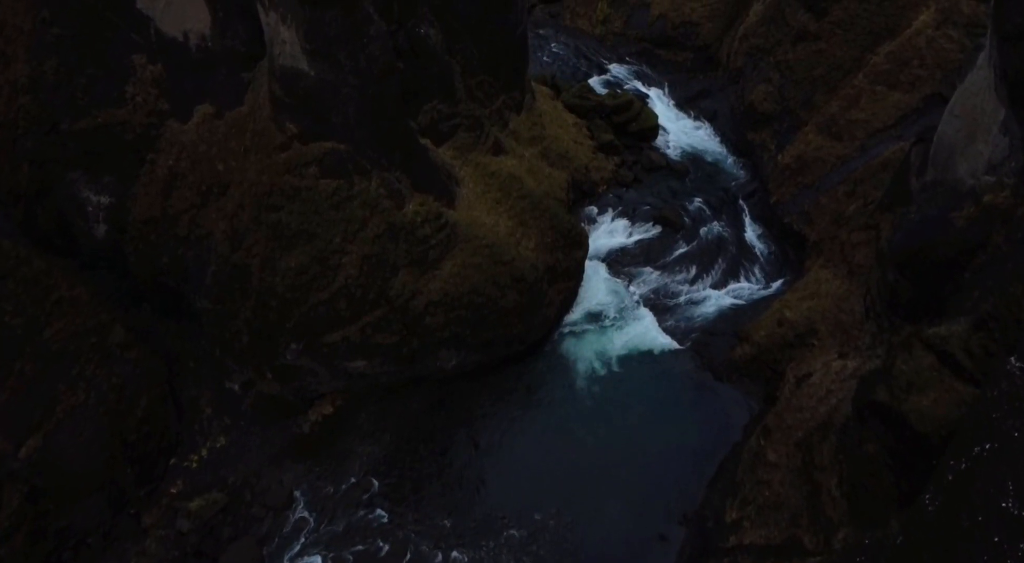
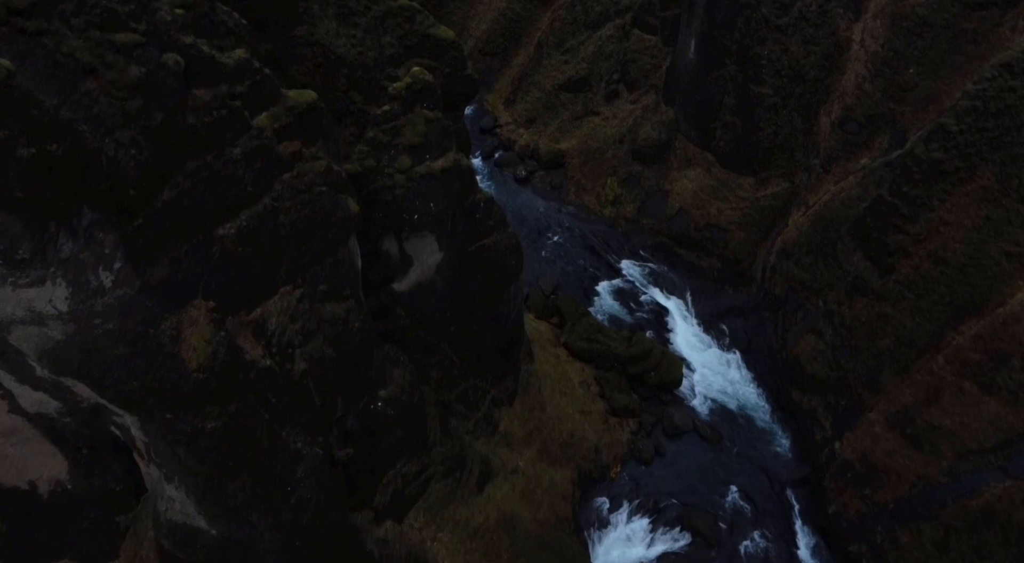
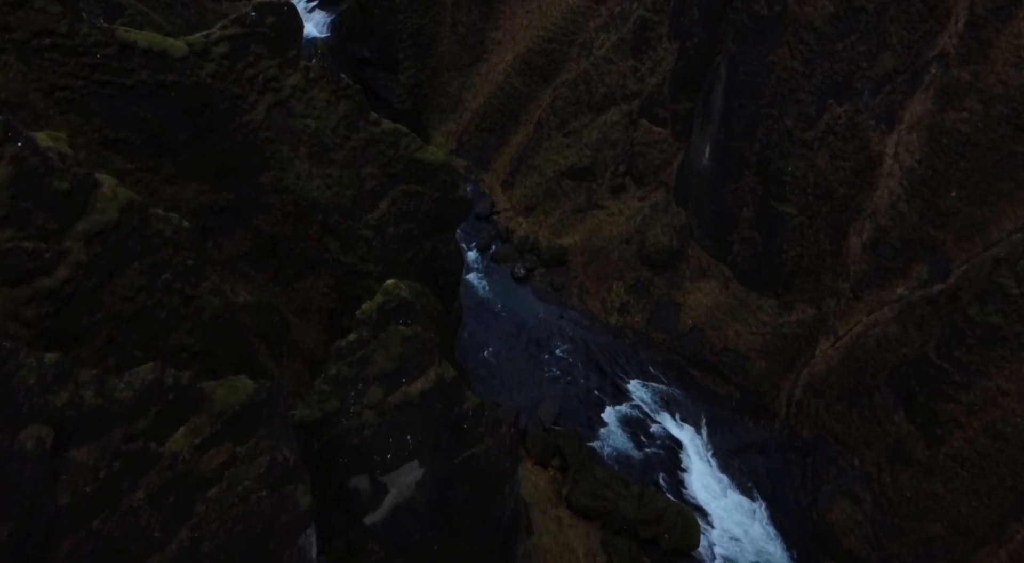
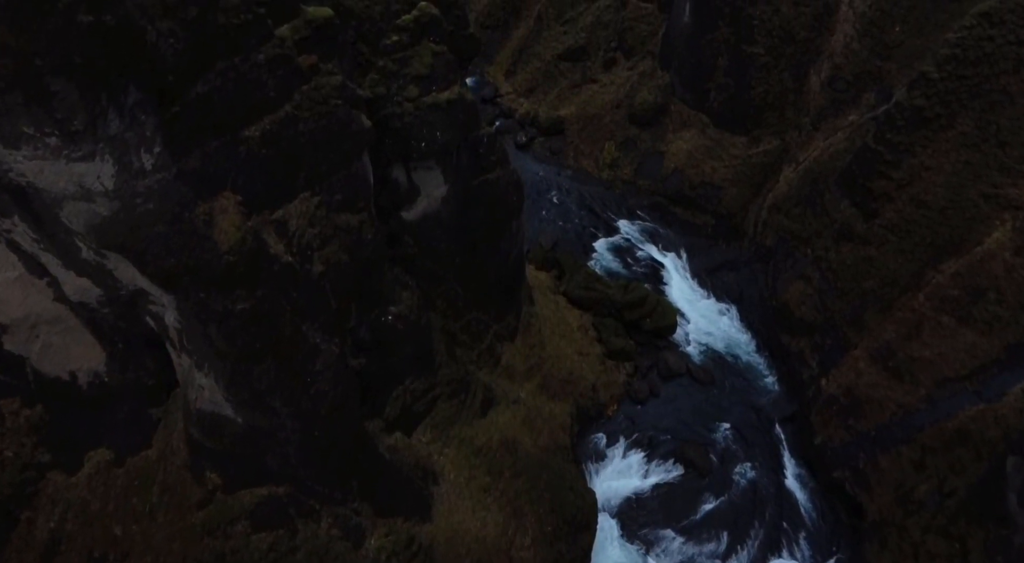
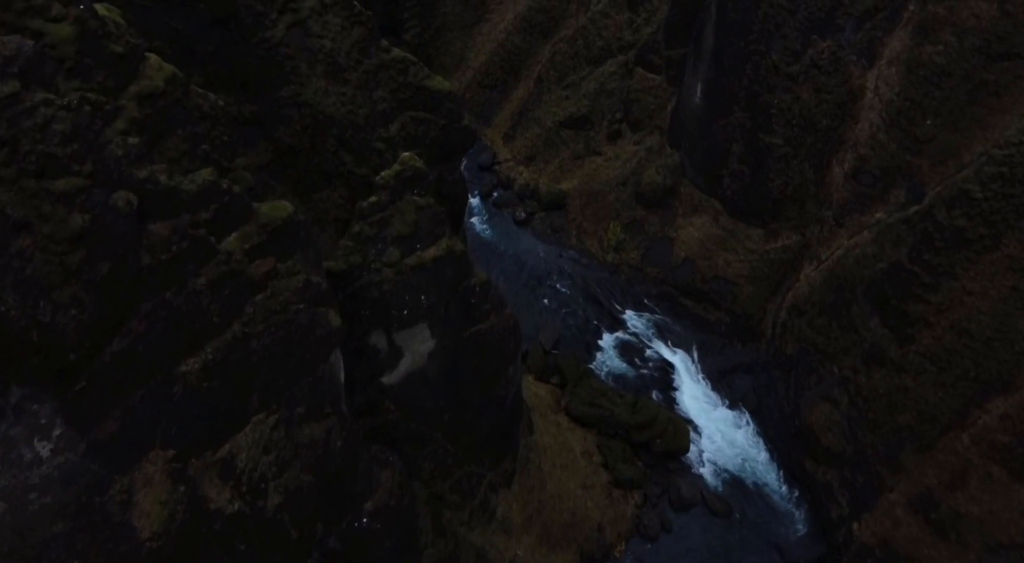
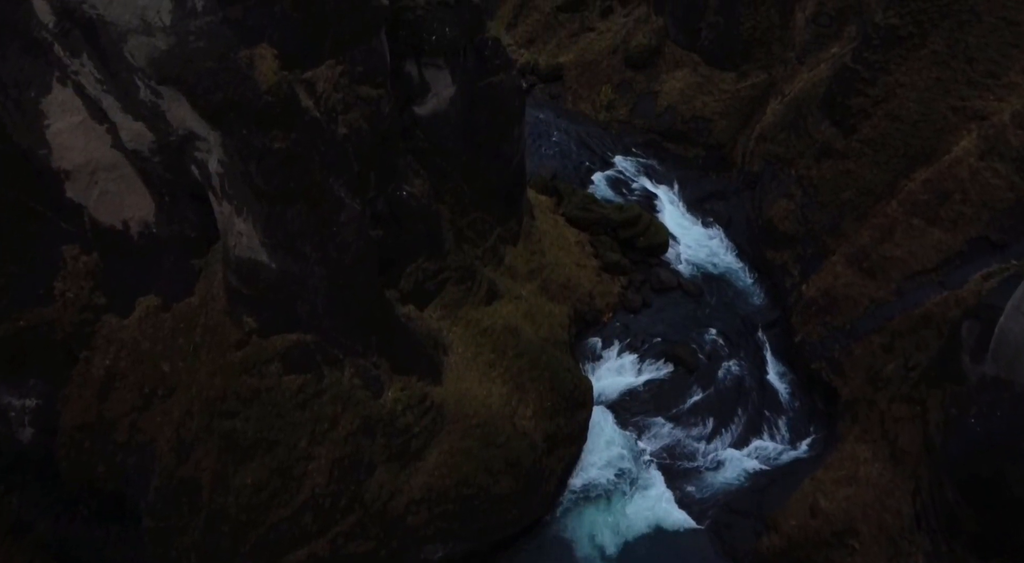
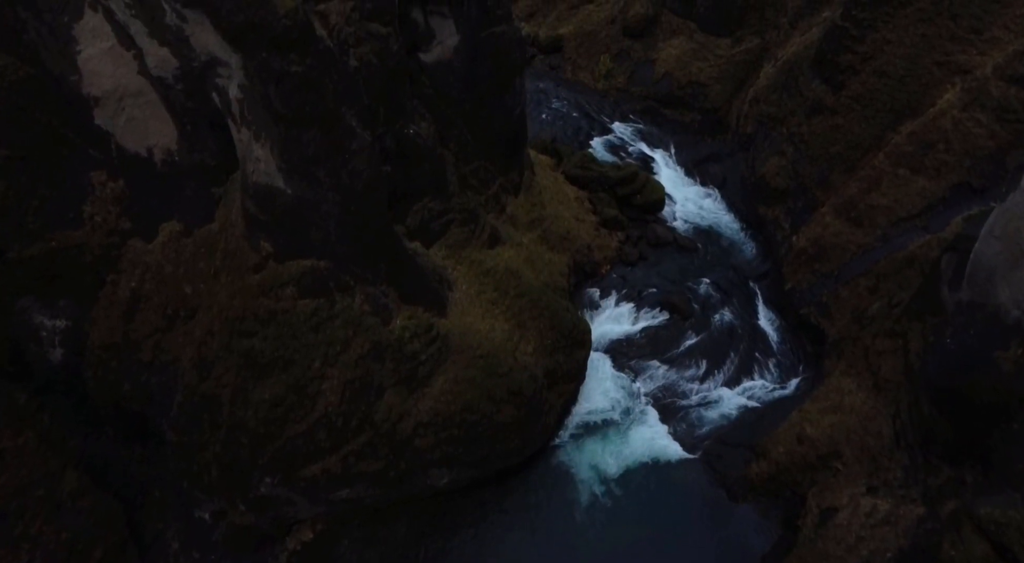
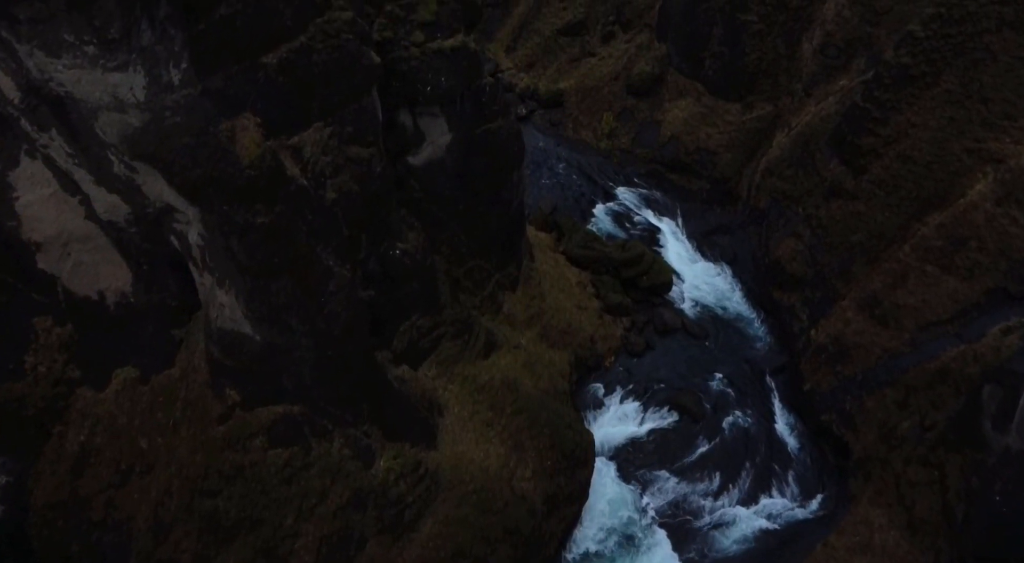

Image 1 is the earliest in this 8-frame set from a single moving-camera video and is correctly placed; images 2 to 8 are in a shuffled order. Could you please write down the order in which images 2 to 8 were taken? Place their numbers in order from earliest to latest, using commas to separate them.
7, 6, 8, 4, 2, 5, 3
